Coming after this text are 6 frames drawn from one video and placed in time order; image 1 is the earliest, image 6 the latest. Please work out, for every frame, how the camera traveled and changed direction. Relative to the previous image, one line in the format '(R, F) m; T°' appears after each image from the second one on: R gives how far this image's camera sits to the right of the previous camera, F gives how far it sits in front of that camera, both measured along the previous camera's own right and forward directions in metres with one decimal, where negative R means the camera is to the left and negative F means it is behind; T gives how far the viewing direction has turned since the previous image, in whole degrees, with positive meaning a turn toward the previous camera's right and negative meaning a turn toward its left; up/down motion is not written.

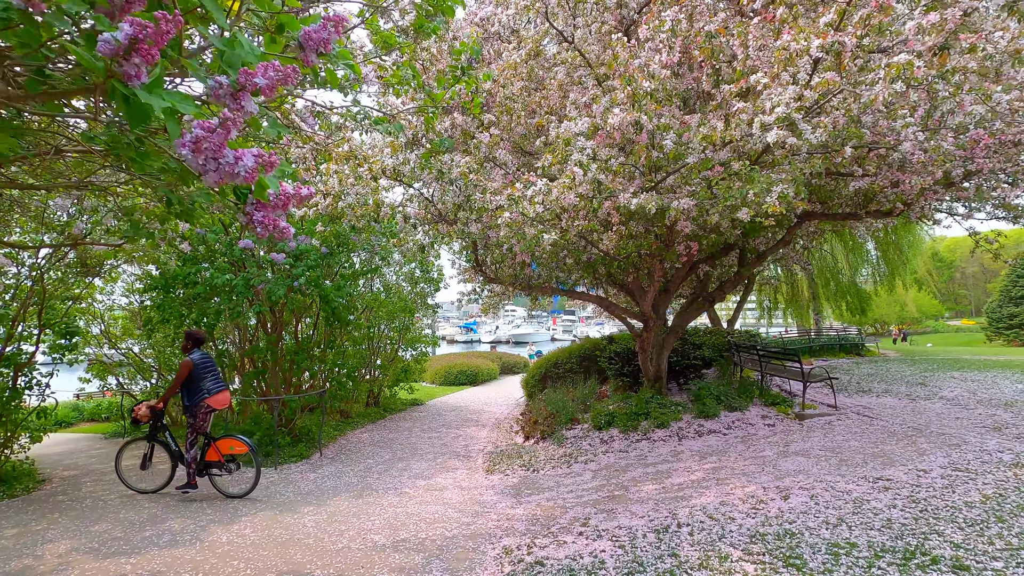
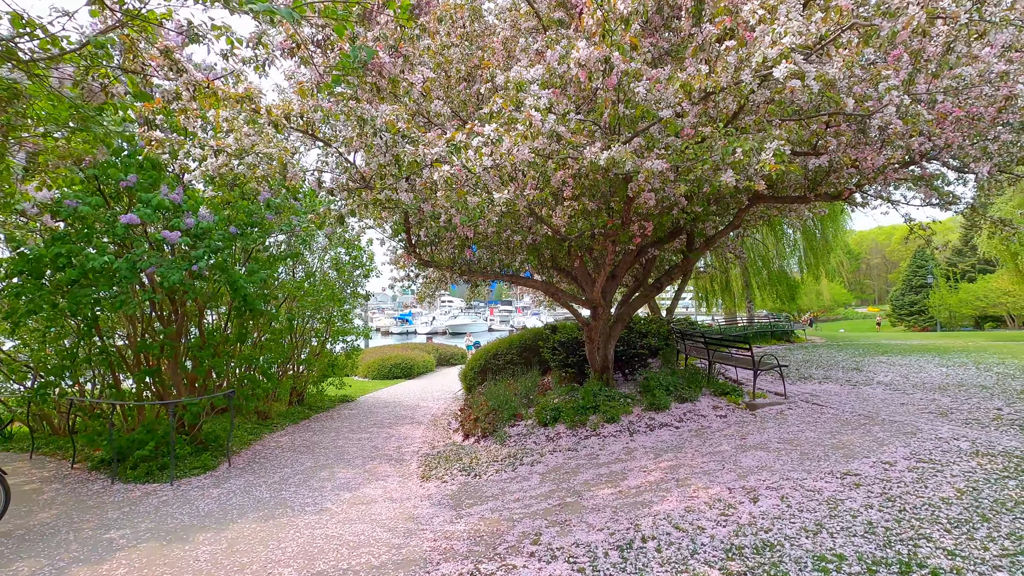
(0.0, +0.6) m; +7°
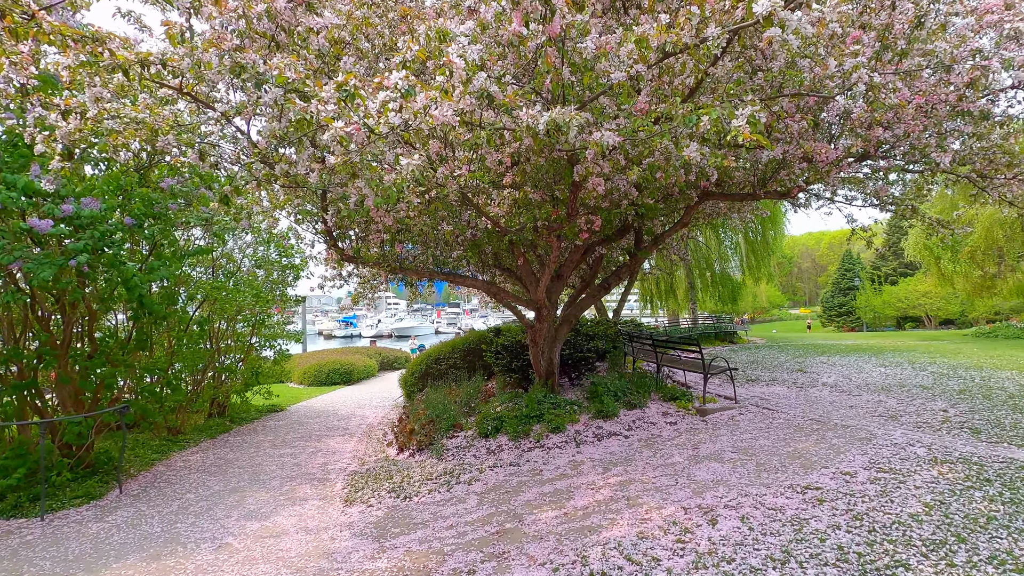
(+0.1, +0.5) m; +6°
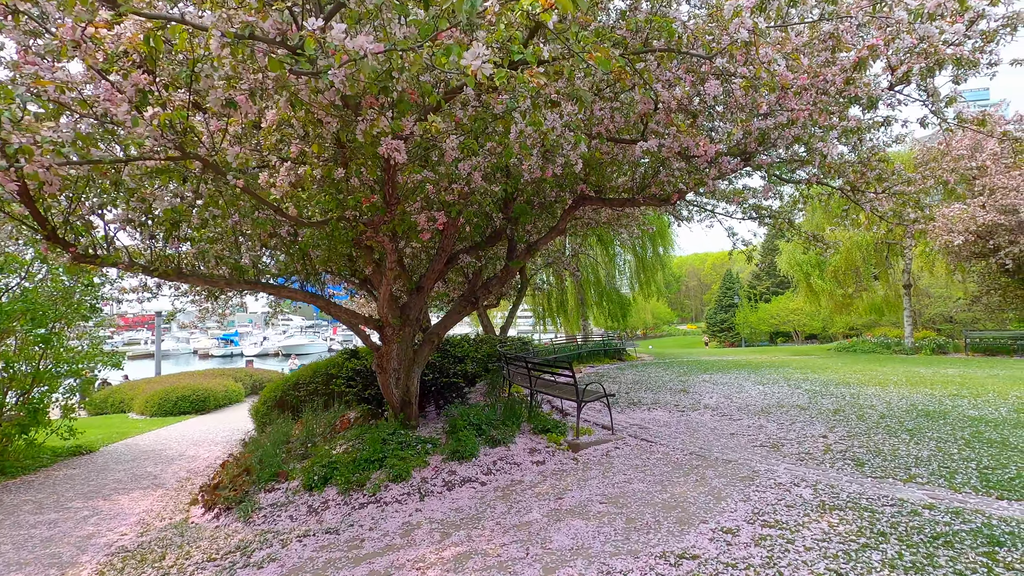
(+0.6, +0.9) m; +10°
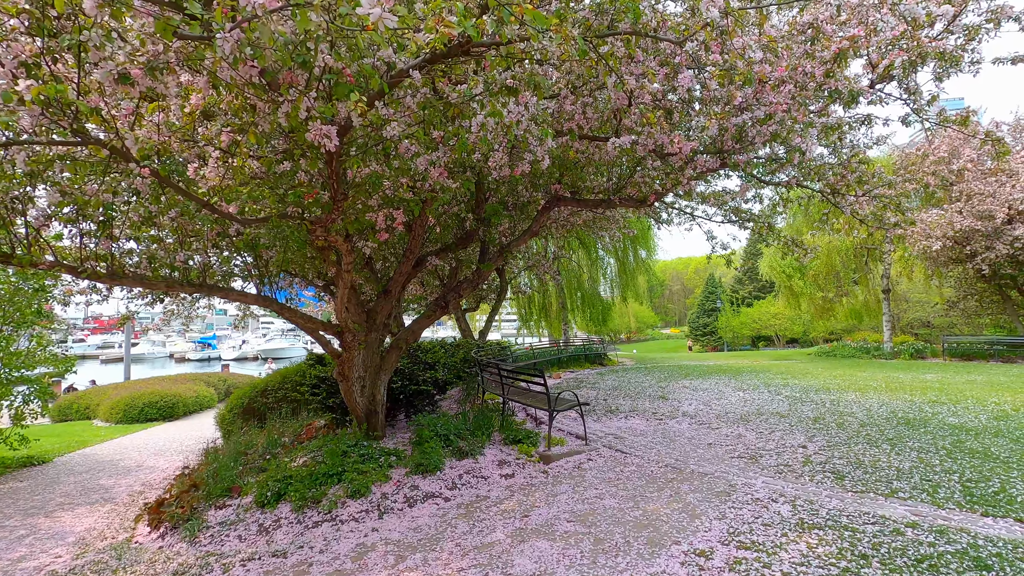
(+0.1, +0.2) m; +2°
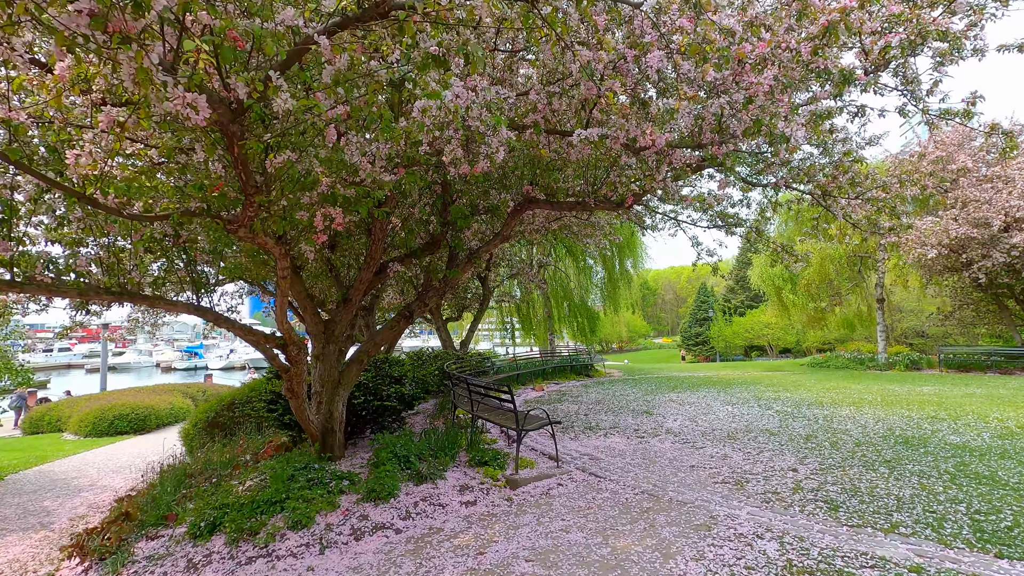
(+0.2, +0.4) m; +1°
